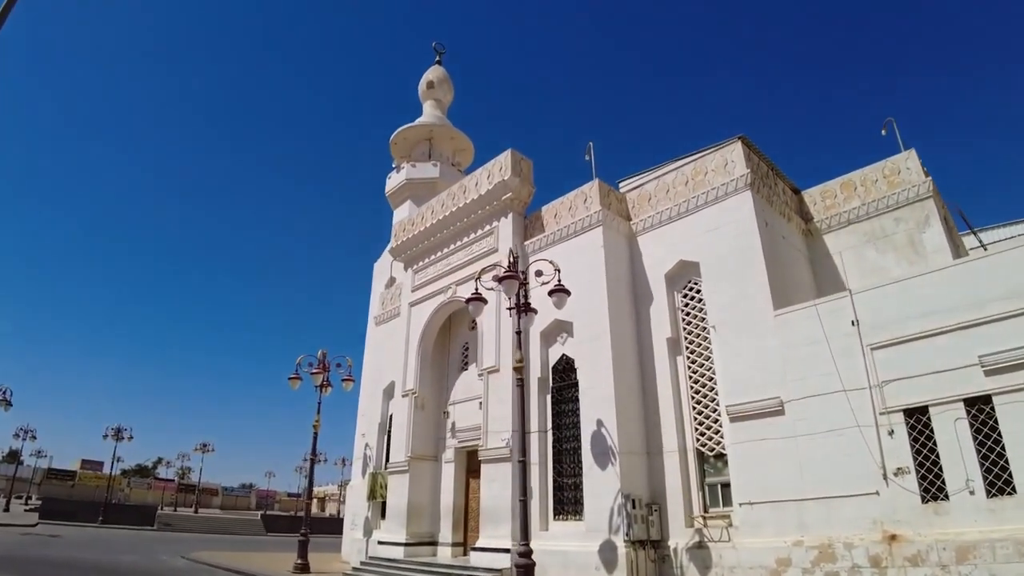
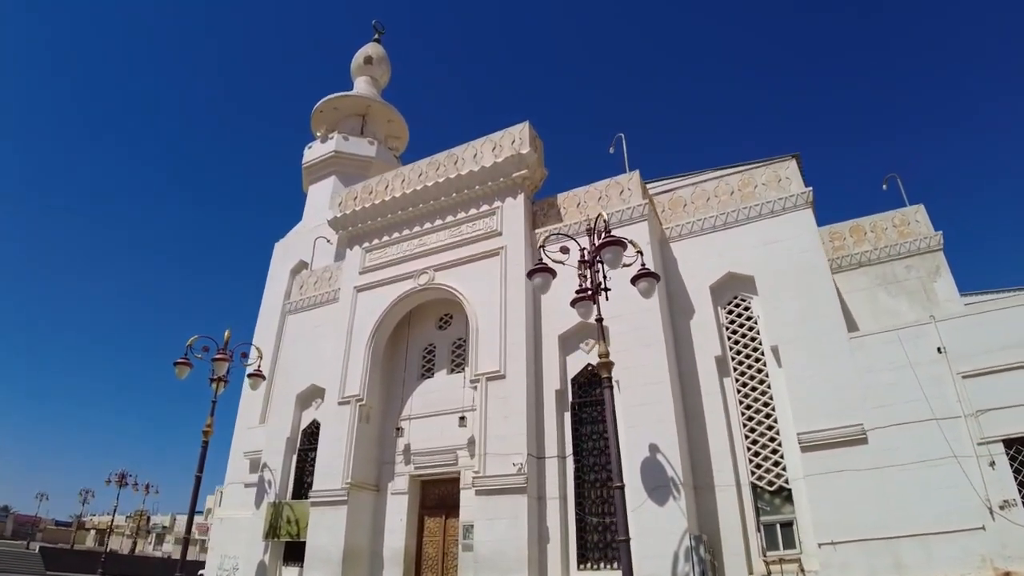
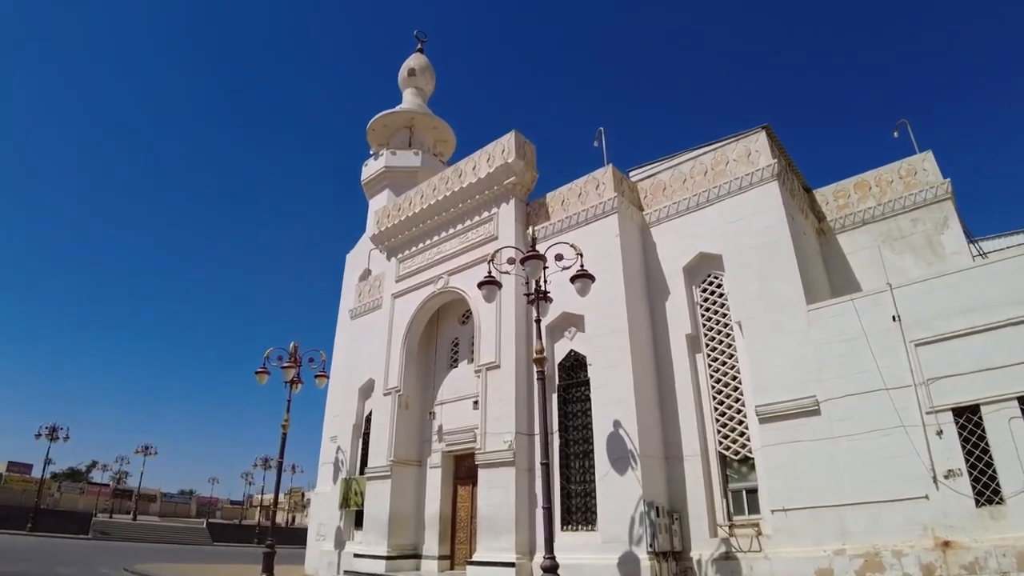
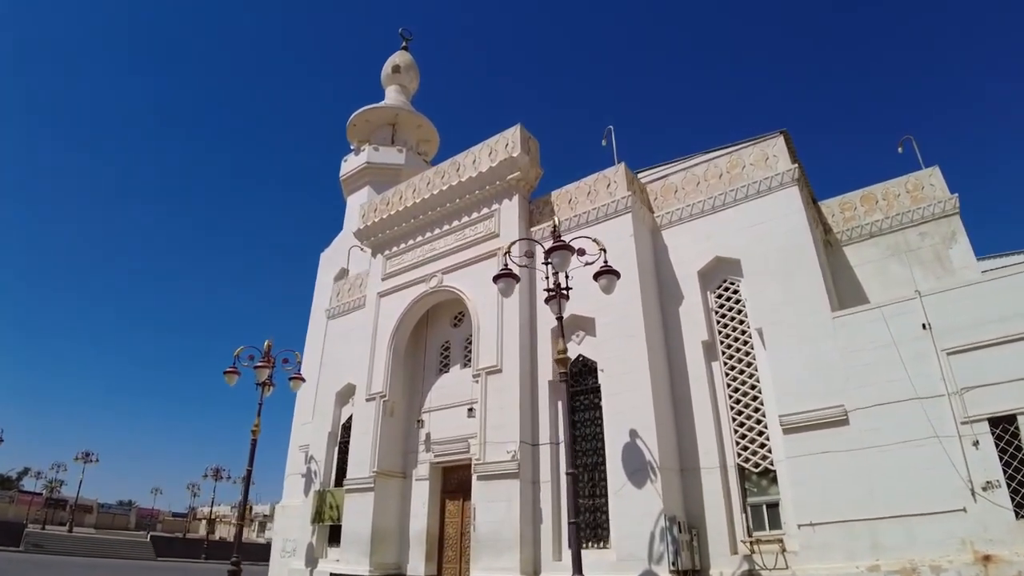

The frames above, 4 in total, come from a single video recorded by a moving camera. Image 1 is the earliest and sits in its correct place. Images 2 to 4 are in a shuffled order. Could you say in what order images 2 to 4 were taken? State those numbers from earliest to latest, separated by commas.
3, 4, 2
